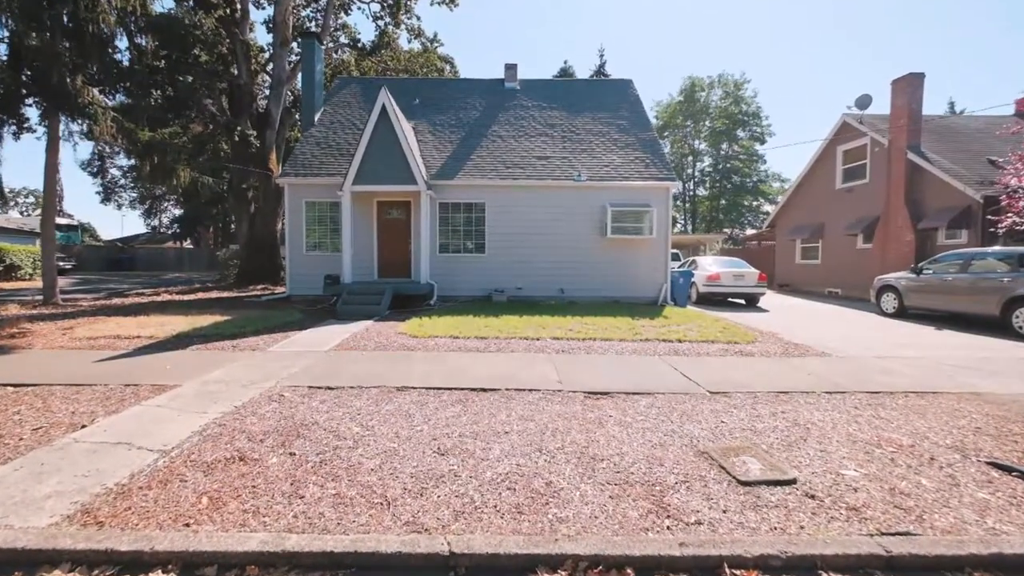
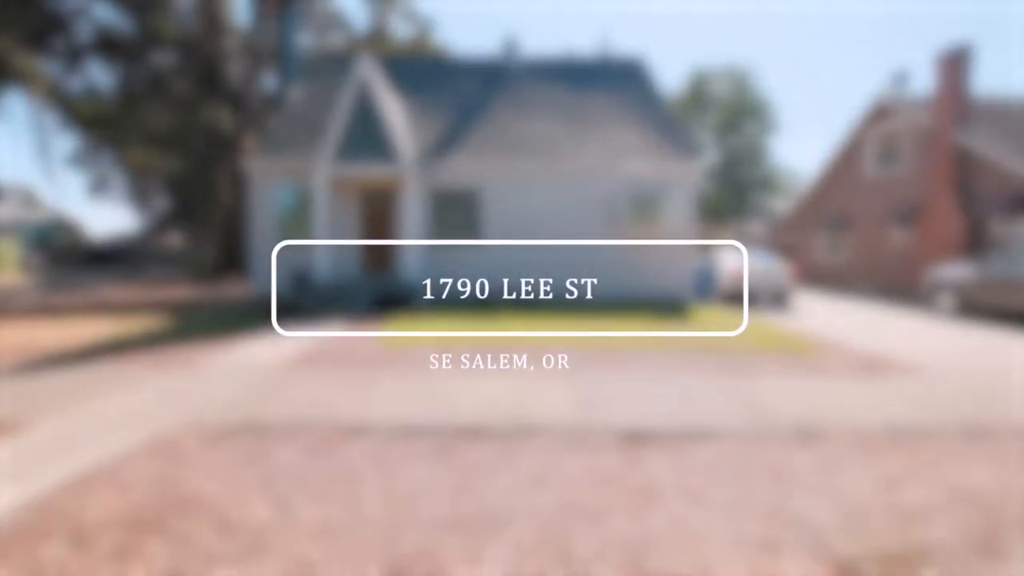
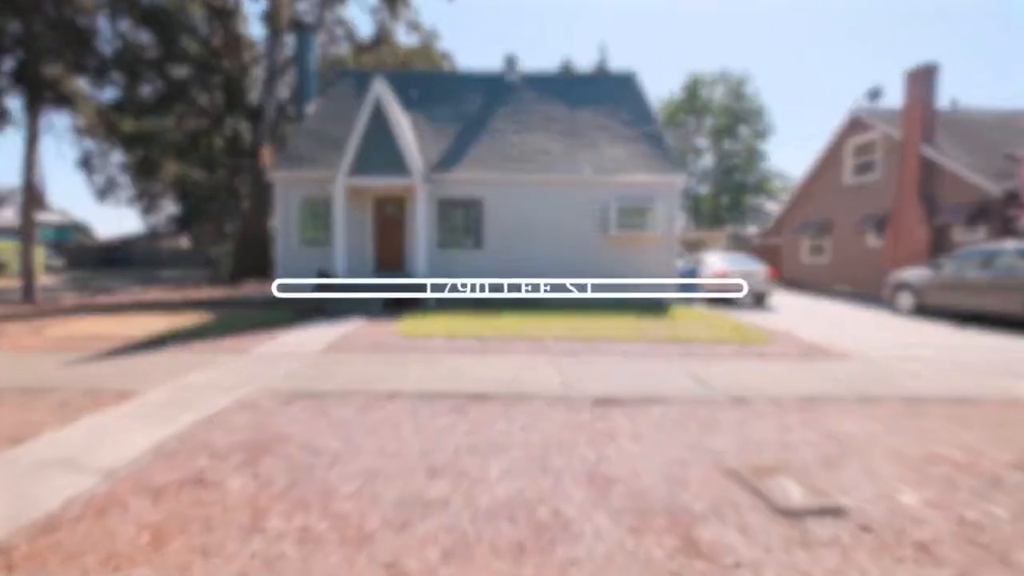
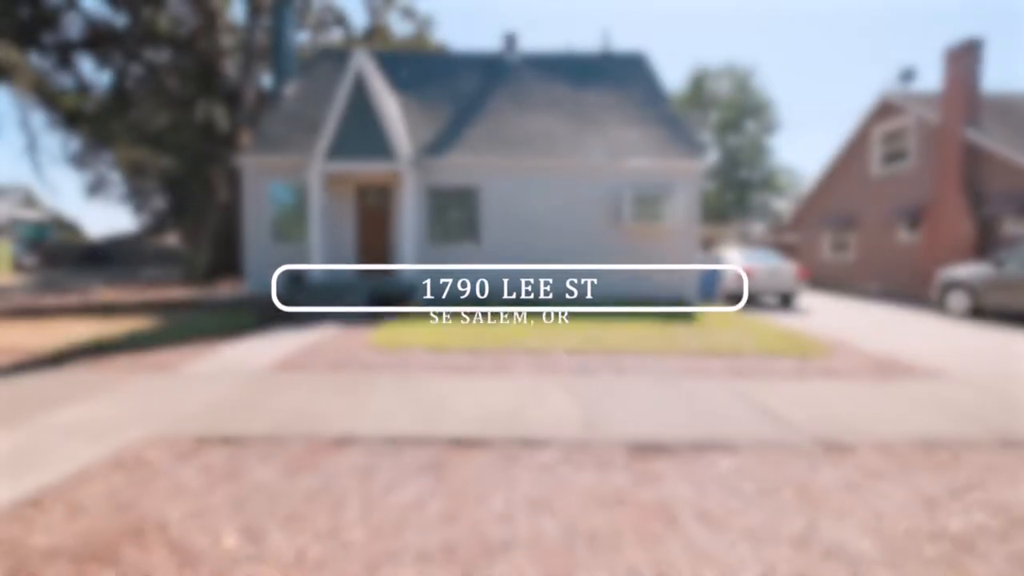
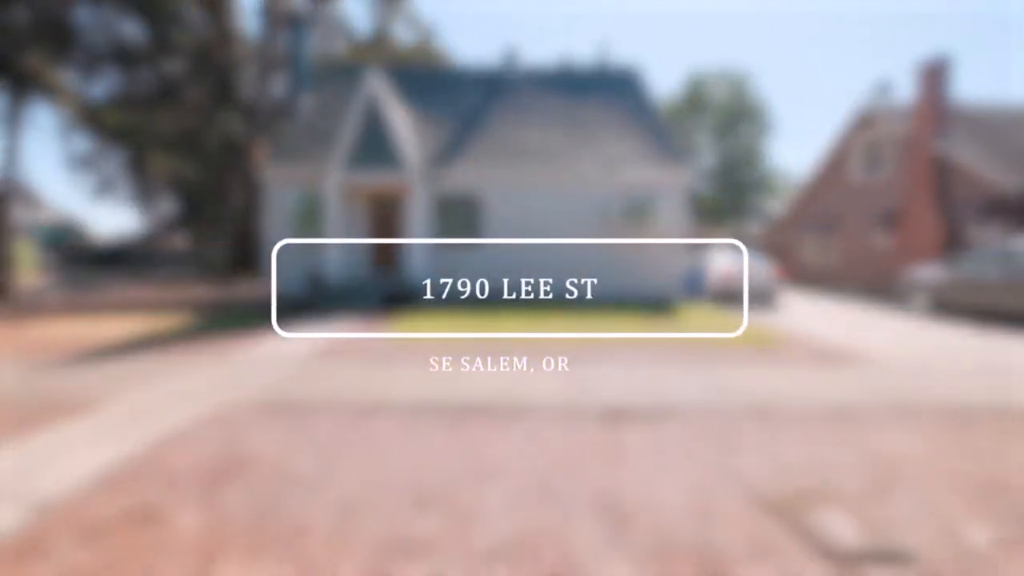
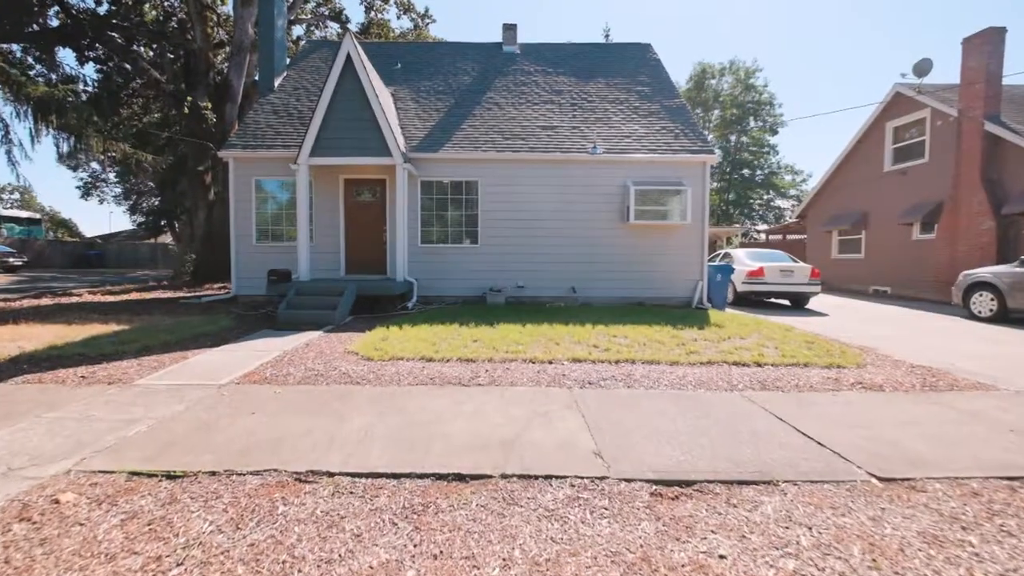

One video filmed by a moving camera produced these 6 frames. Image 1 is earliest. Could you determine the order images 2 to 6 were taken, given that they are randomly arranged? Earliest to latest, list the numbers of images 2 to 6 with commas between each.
3, 5, 2, 4, 6
